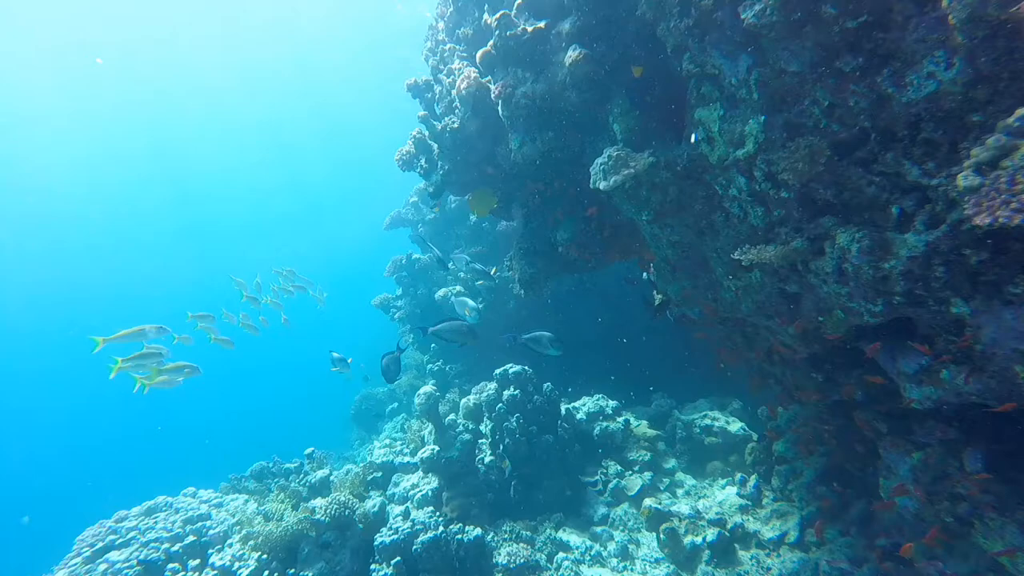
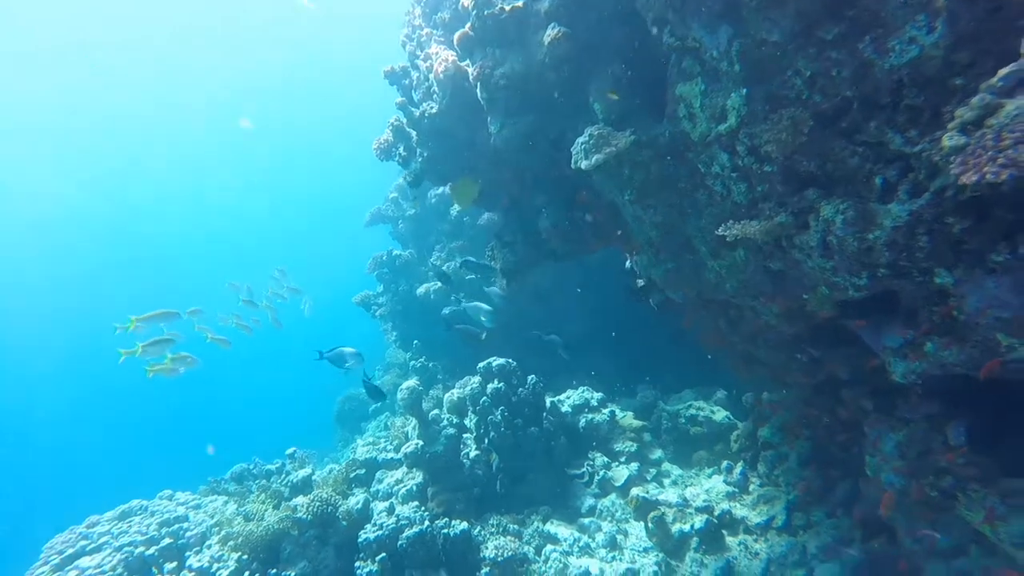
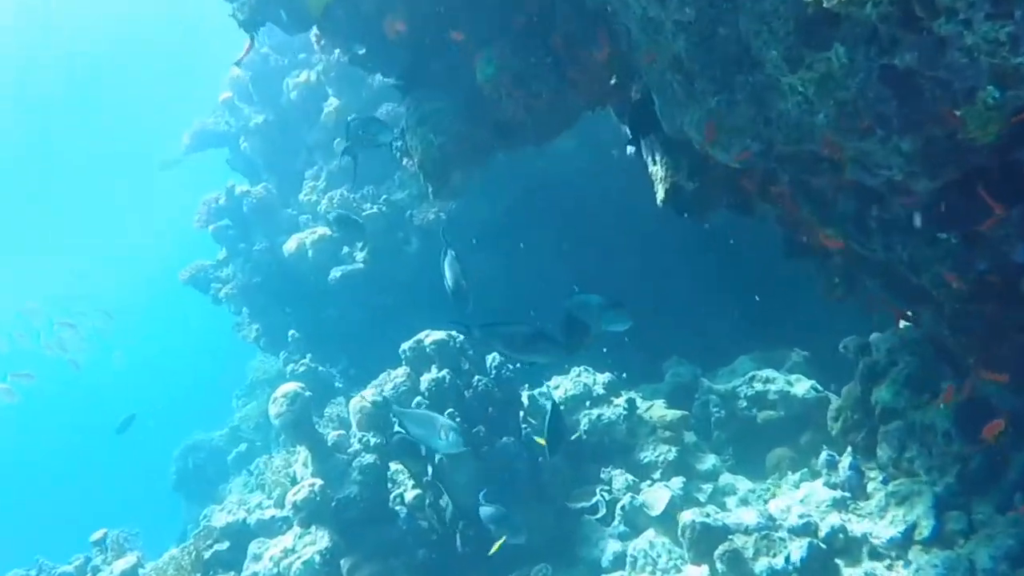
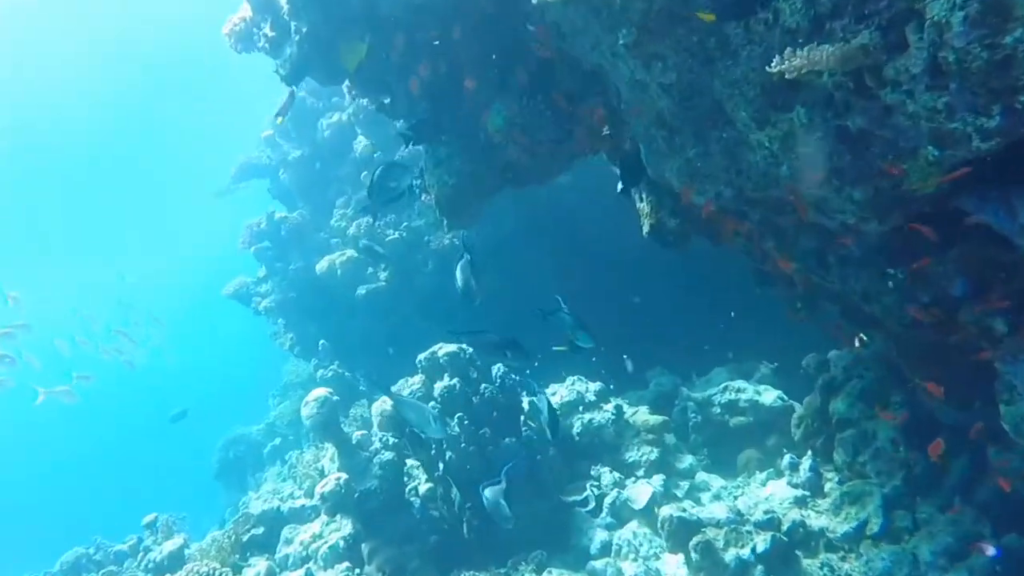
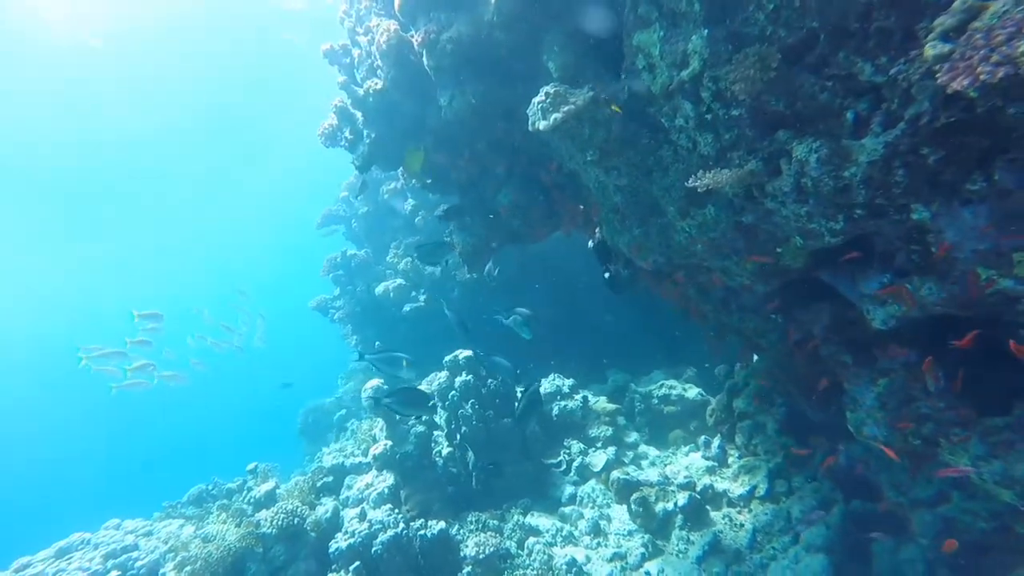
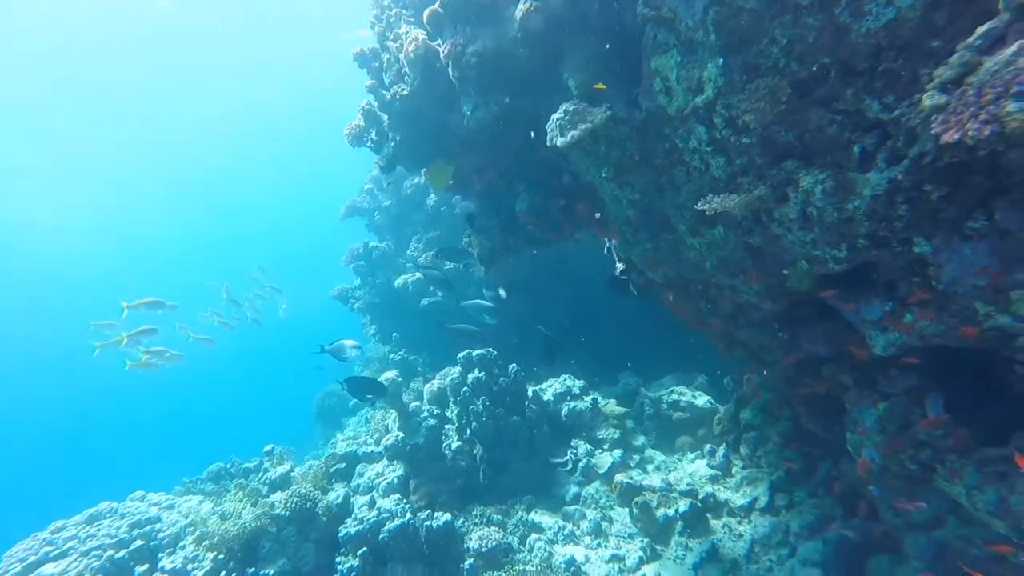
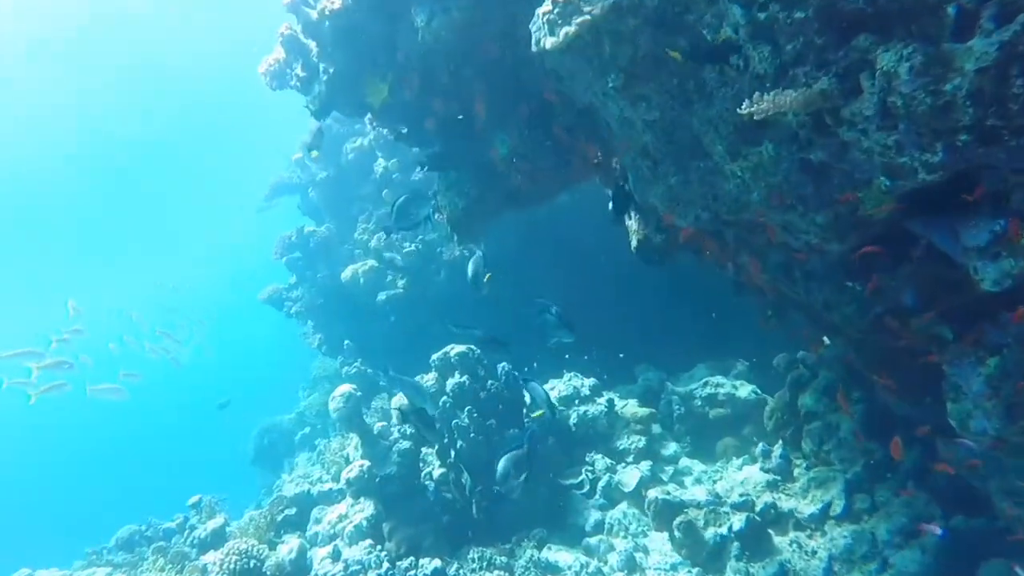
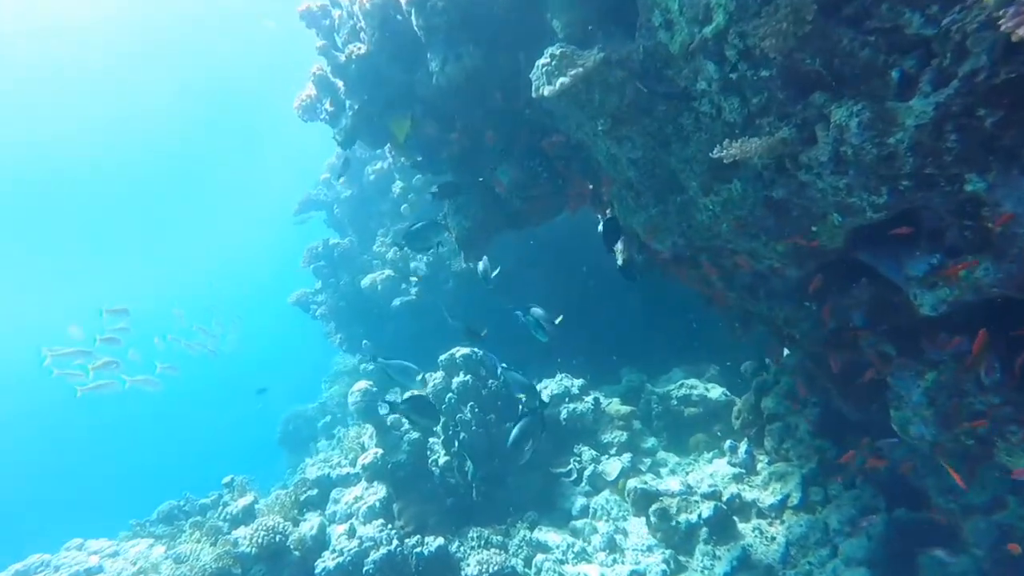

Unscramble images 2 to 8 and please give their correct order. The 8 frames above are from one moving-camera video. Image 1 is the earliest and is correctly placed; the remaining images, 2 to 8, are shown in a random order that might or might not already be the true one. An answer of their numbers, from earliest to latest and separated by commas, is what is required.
2, 6, 5, 8, 7, 4, 3
